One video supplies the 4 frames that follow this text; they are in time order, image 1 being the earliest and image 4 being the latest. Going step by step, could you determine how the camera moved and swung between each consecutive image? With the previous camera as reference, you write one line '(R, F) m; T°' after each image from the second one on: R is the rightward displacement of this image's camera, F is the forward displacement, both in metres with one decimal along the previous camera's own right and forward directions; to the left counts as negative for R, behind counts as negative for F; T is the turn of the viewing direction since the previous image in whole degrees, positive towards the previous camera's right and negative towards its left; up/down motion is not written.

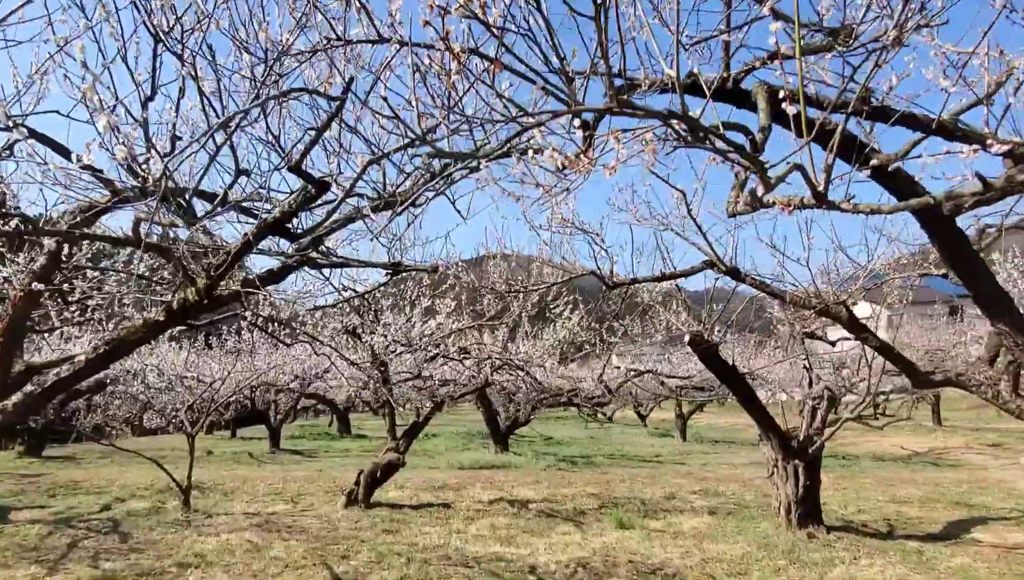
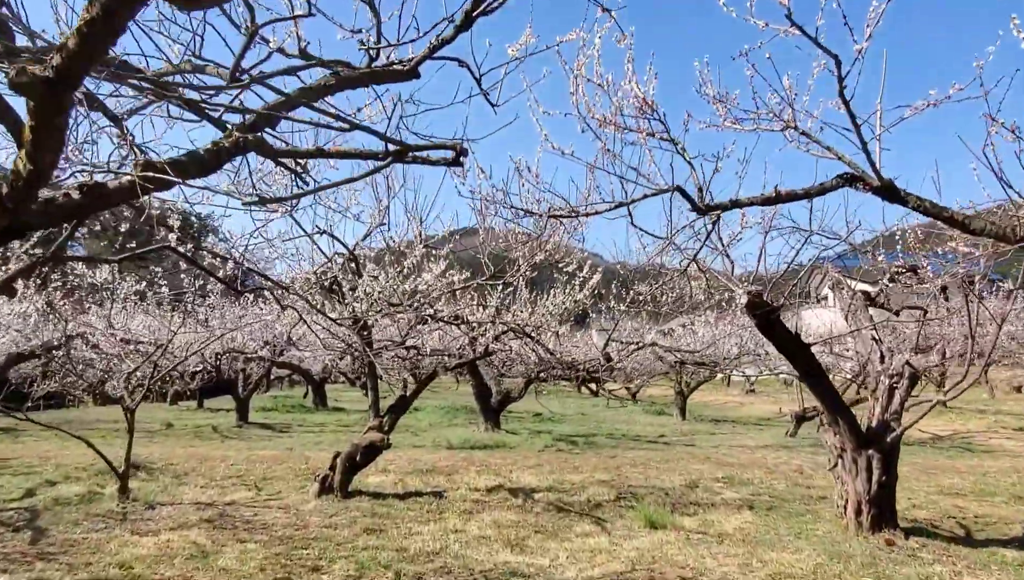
(-0.3, +1.5) m; +2°
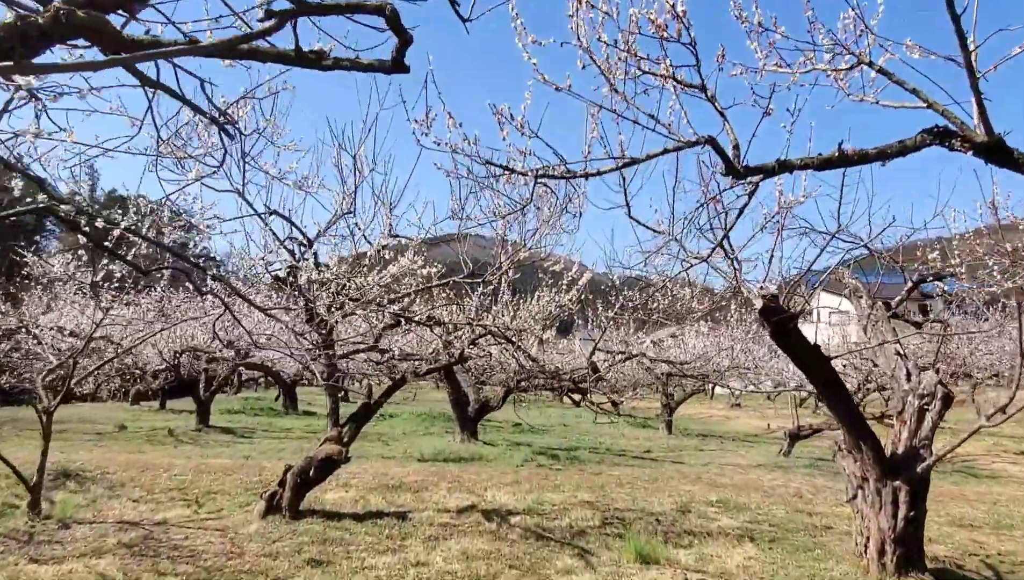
(0.0, +0.9) m; +1°
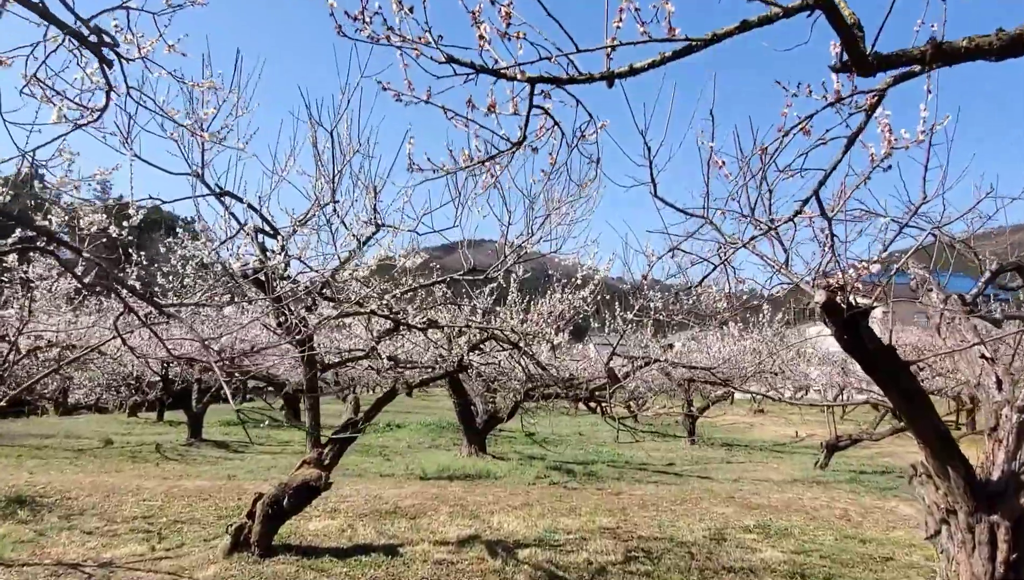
(+0.1, +1.0) m; -1°
